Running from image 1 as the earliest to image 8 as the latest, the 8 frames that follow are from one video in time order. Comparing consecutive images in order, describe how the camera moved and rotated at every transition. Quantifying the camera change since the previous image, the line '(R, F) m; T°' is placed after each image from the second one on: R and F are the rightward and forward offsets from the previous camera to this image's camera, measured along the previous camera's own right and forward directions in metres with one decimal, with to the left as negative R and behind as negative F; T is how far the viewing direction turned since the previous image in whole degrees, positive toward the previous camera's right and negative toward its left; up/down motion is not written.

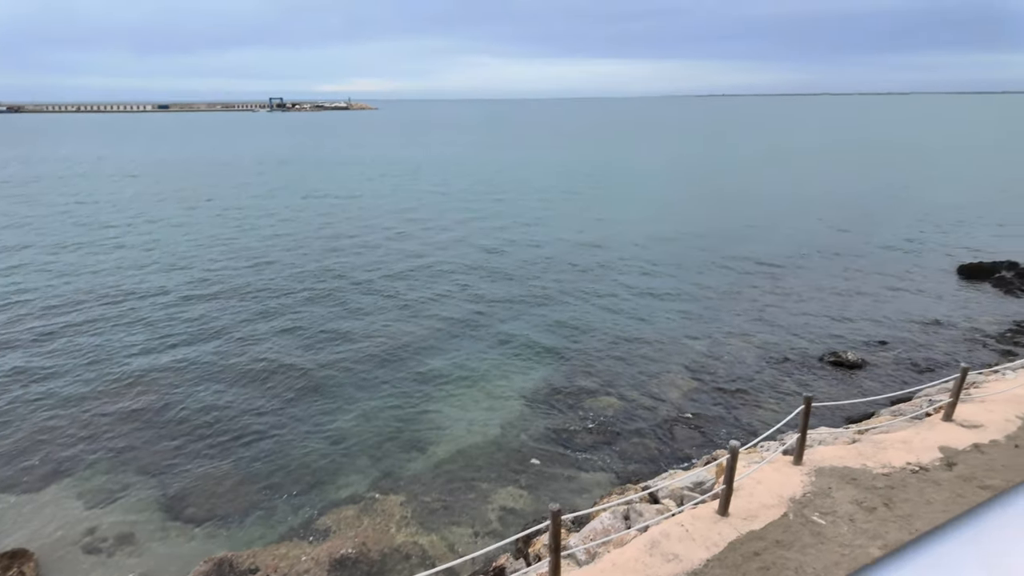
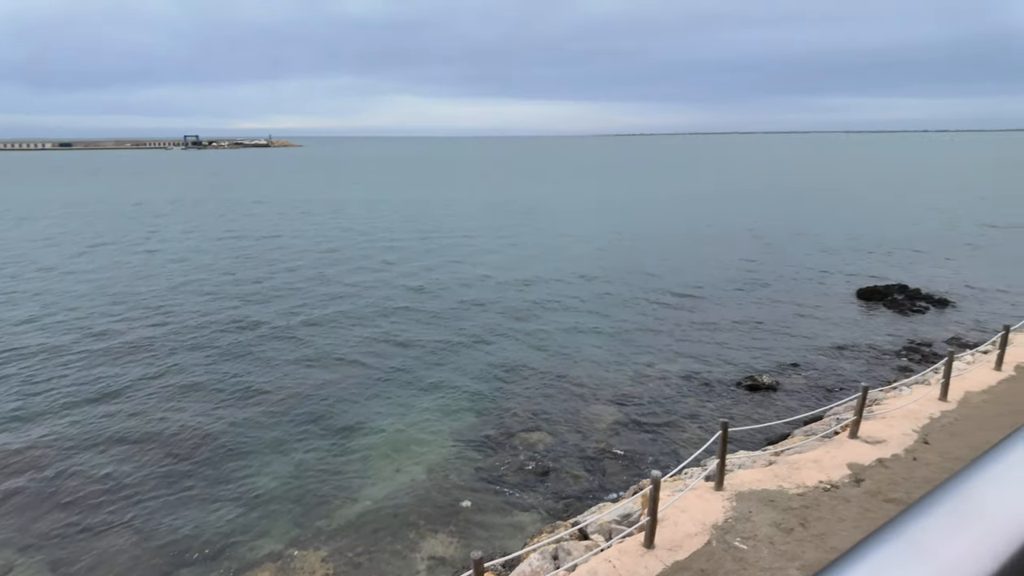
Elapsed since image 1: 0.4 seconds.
(+0.3, +0.2) m; +7°
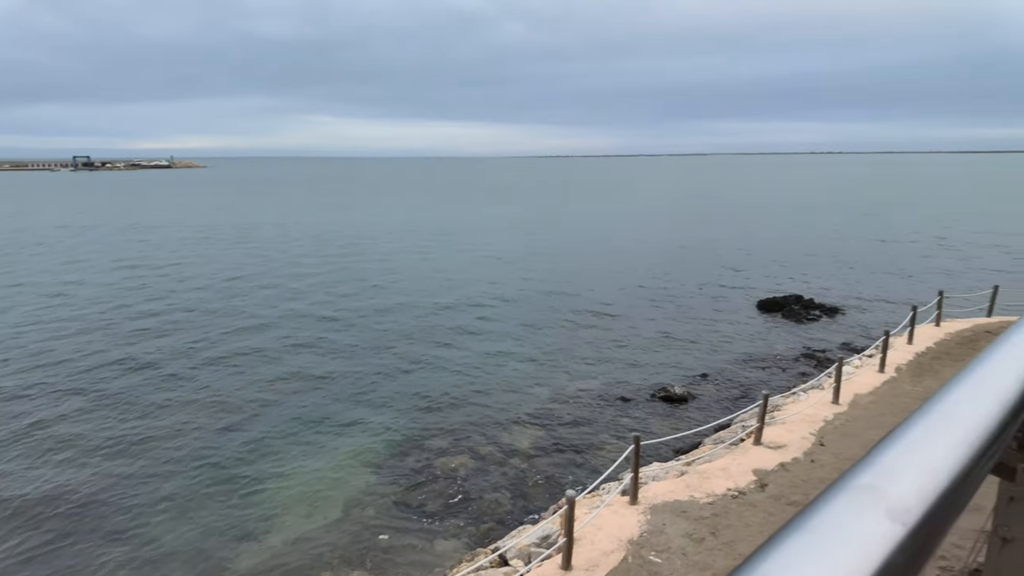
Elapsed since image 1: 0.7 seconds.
(+0.3, +0.2) m; +8°
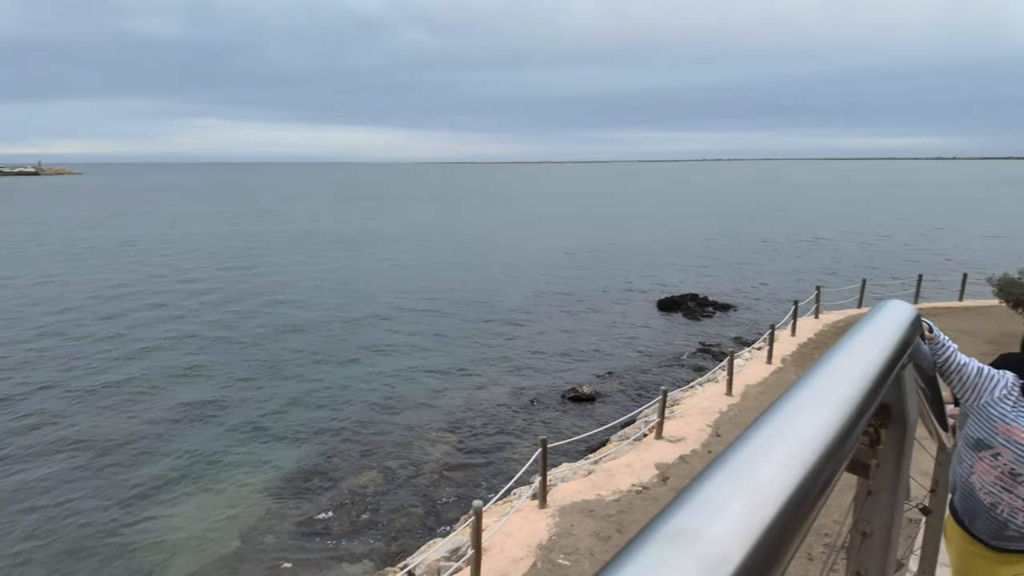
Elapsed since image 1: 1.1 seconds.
(+0.2, +0.2) m; +9°
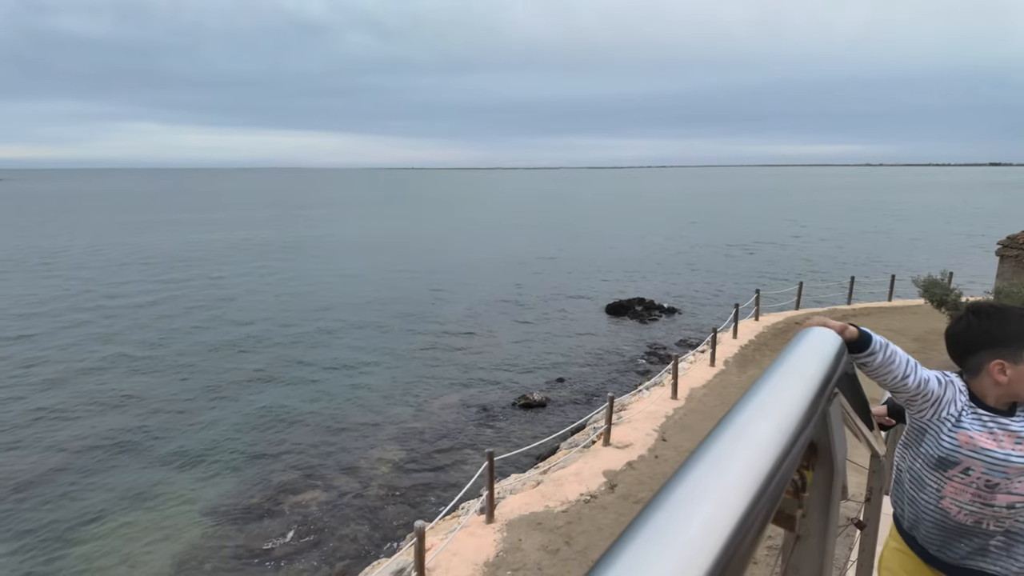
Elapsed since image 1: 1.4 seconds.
(+0.2, +0.3) m; +5°
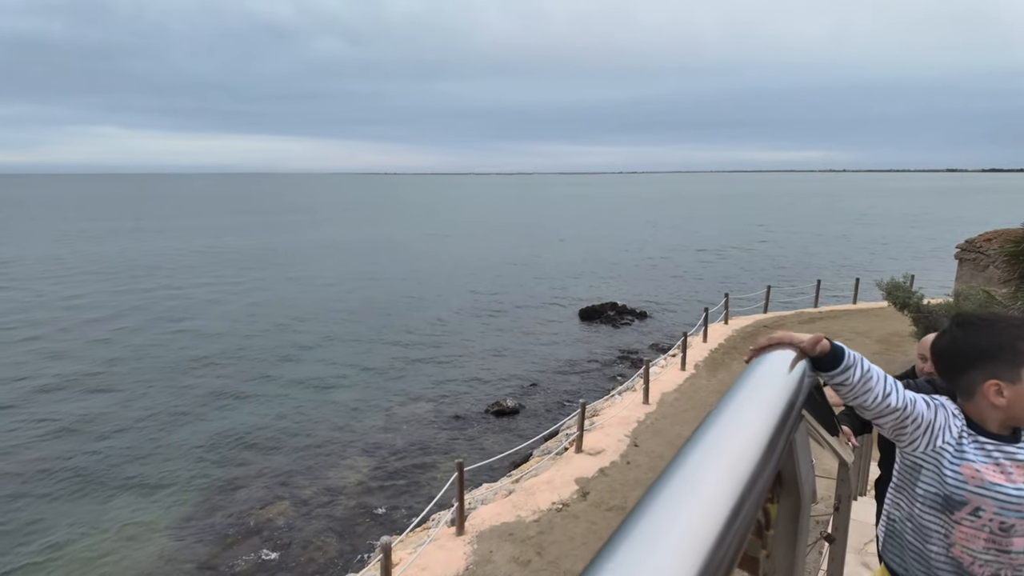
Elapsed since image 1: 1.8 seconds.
(+0.1, +0.2) m; +3°
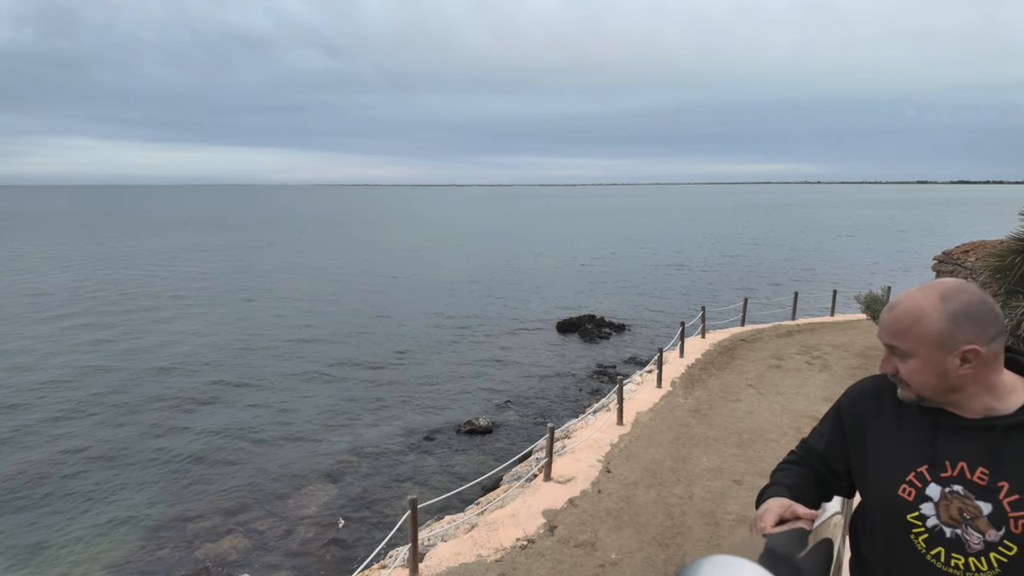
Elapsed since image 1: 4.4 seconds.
(+0.5, +1.1) m; +2°
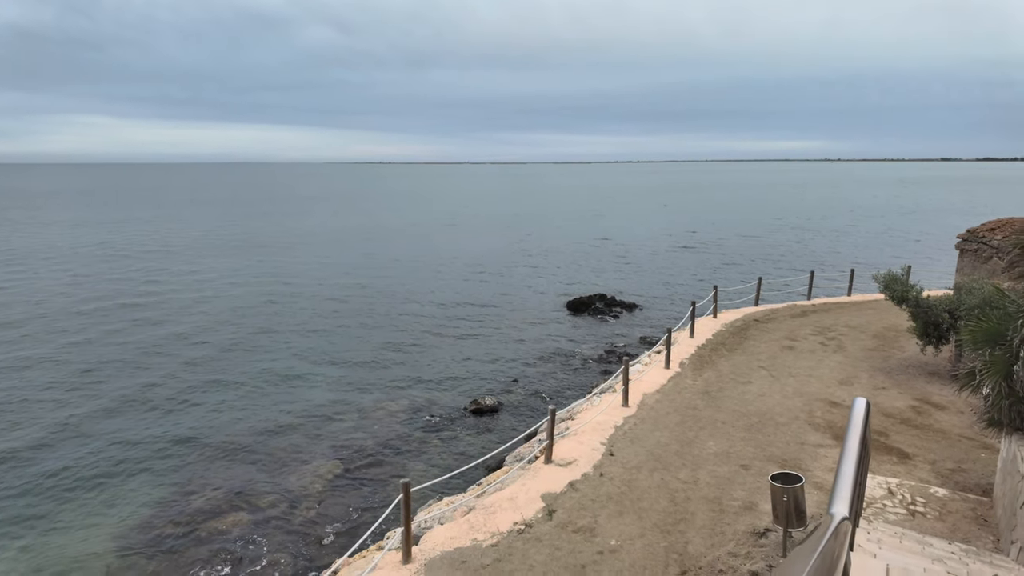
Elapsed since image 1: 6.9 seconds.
(+0.4, +0.6) m; -1°
